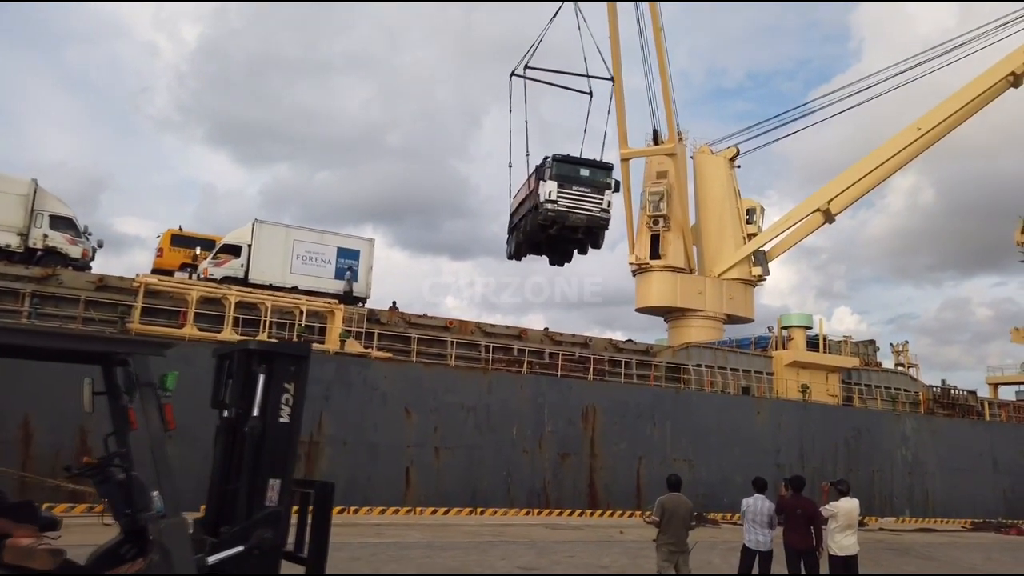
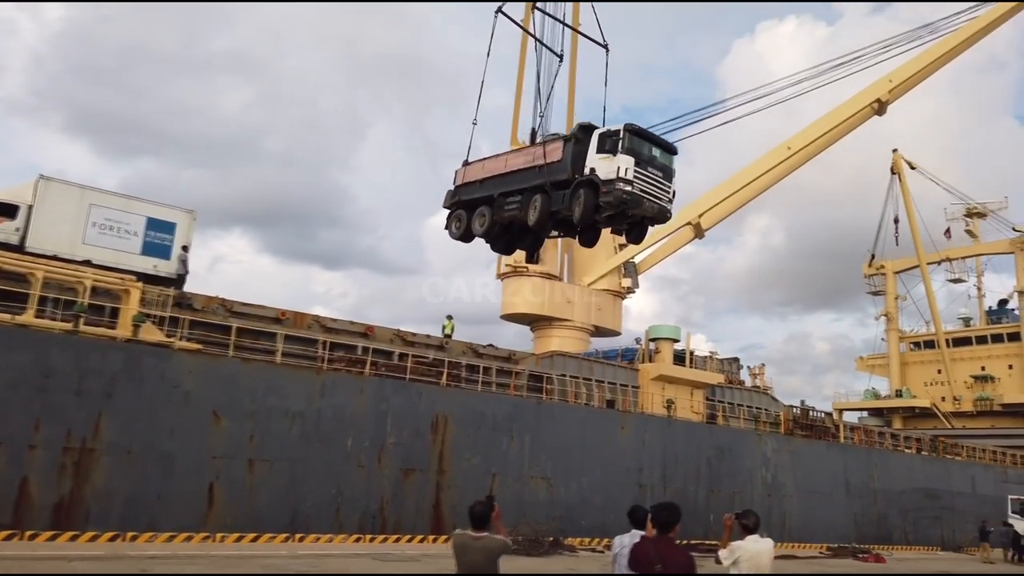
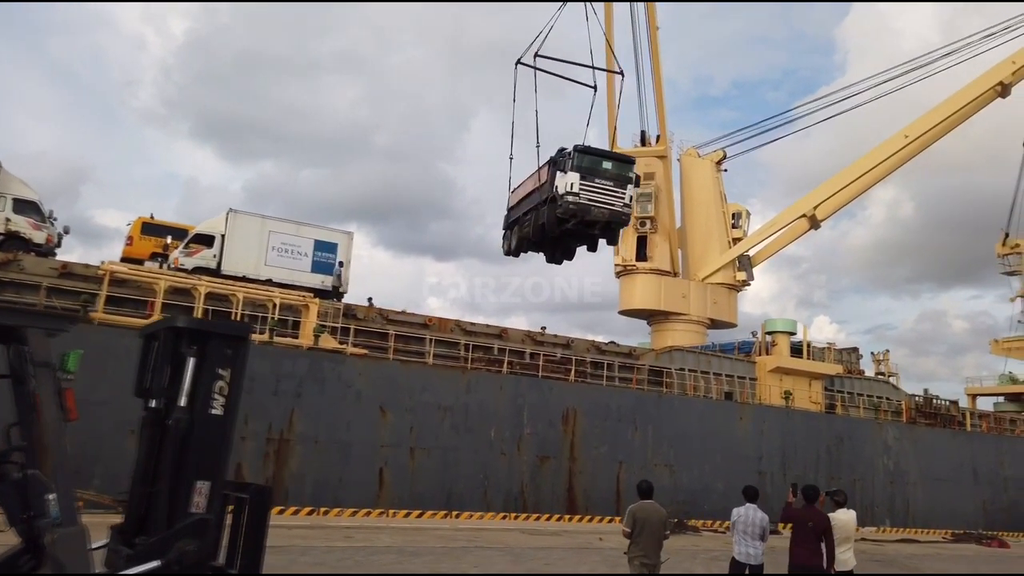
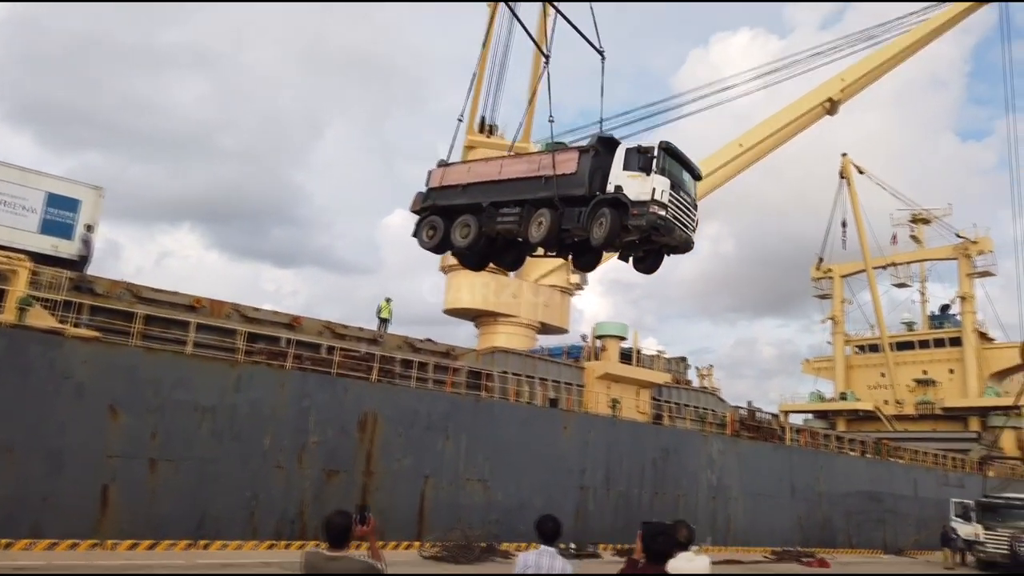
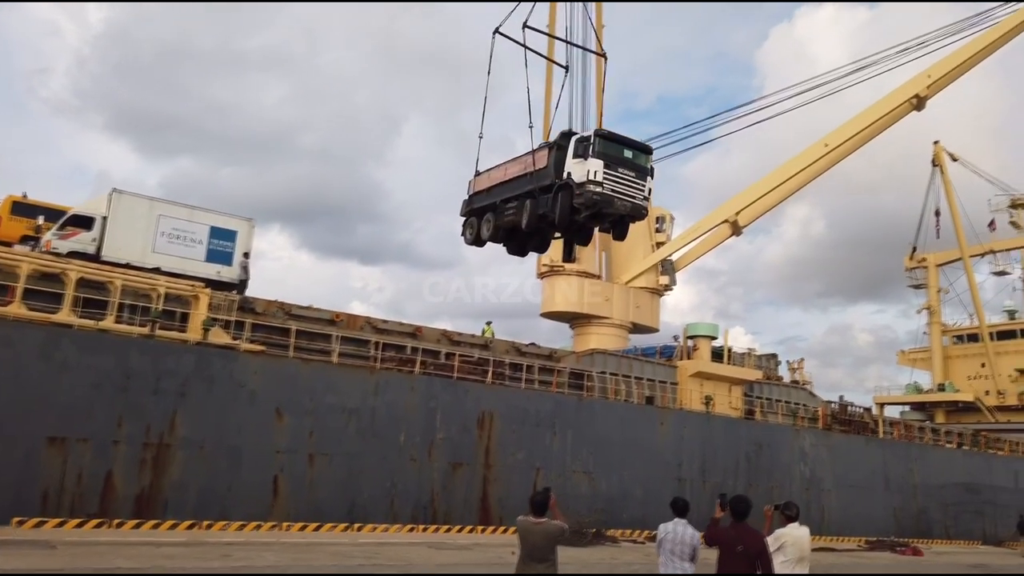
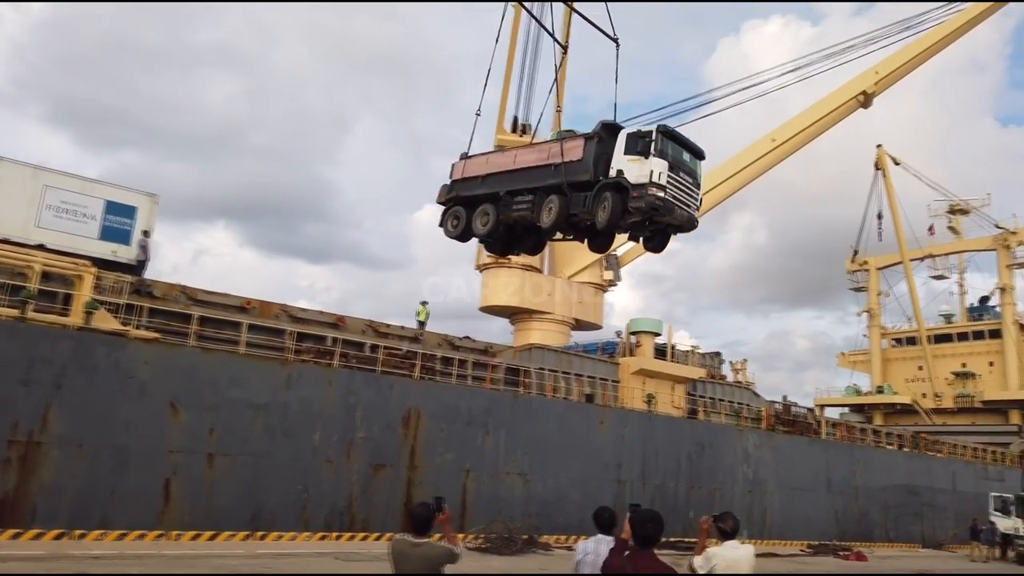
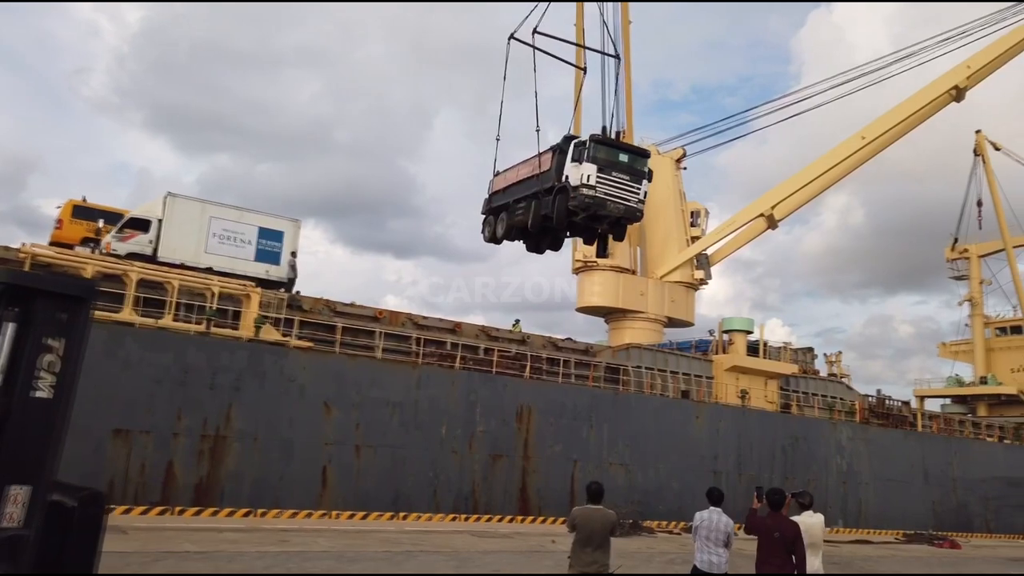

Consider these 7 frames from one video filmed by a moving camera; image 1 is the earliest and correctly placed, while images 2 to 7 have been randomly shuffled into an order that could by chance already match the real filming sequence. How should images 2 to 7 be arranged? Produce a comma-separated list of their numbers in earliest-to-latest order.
3, 7, 5, 2, 6, 4
